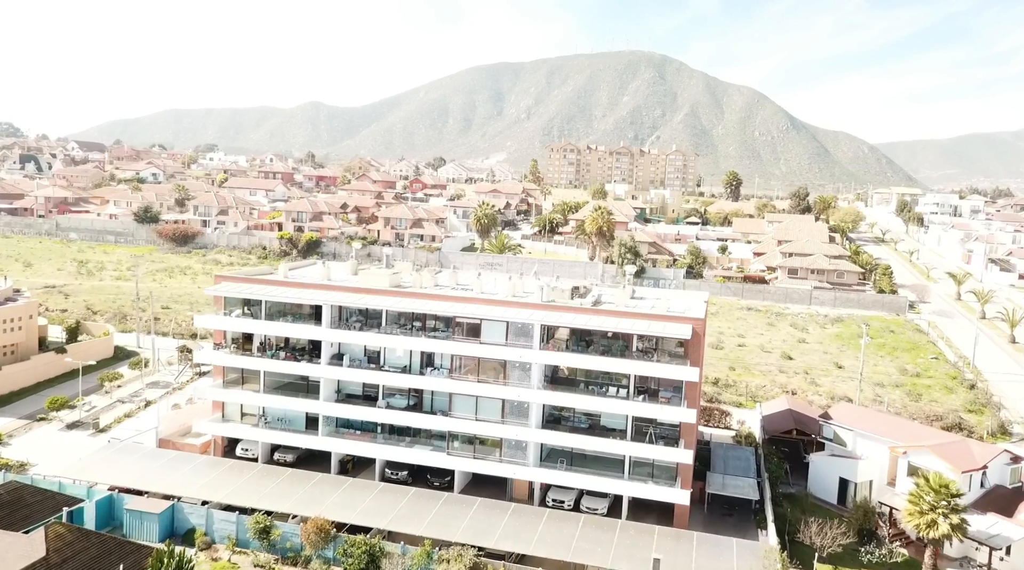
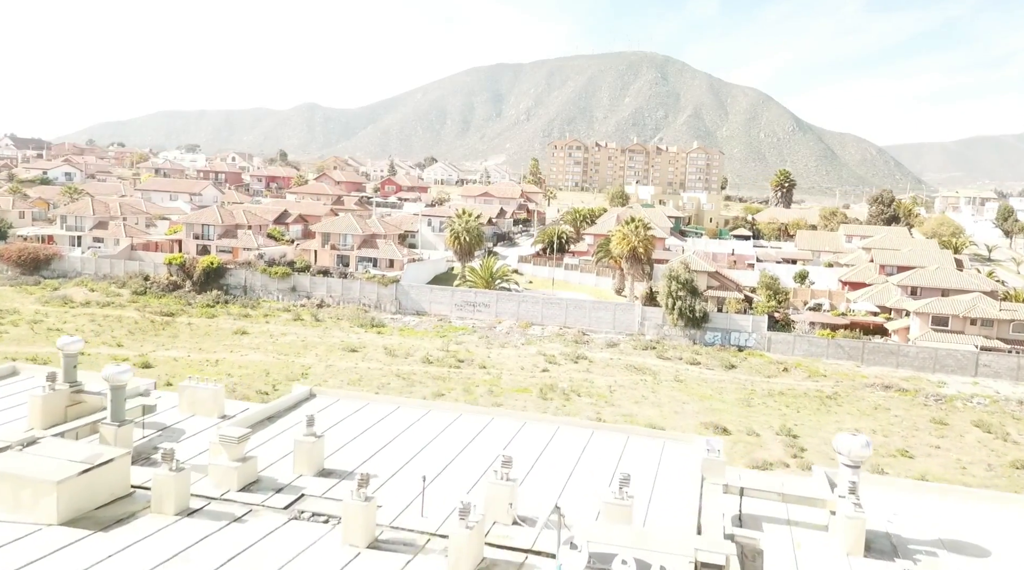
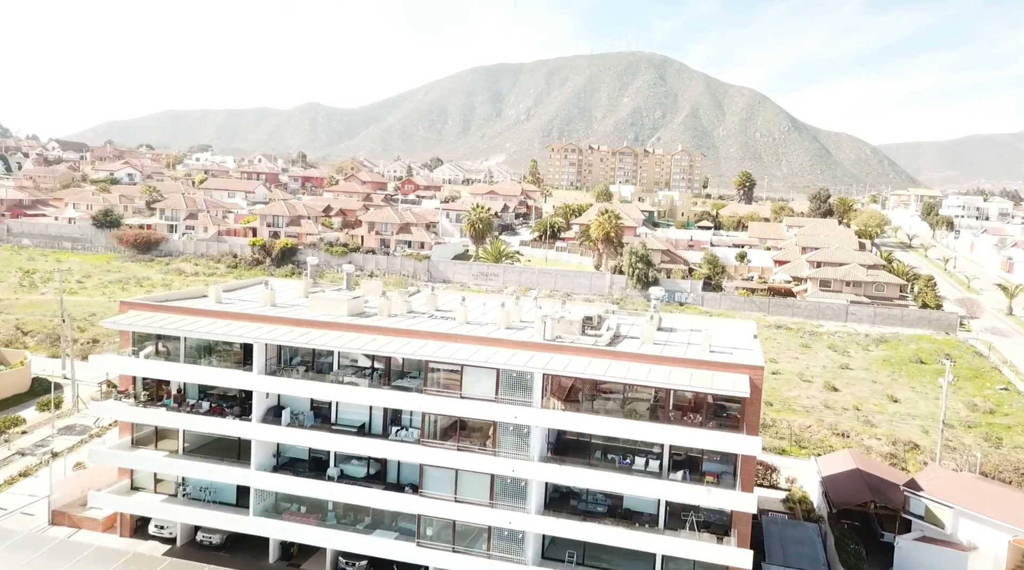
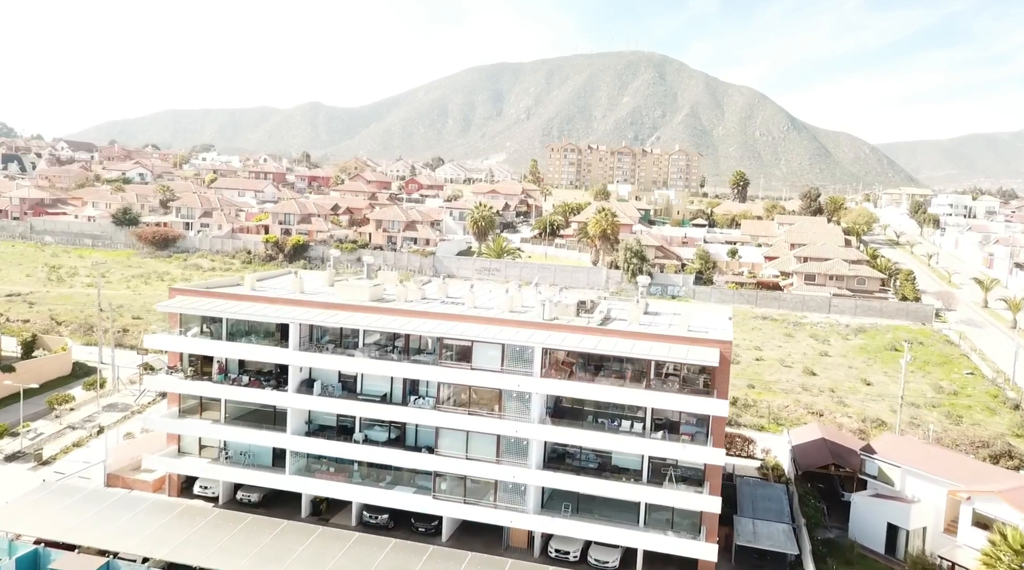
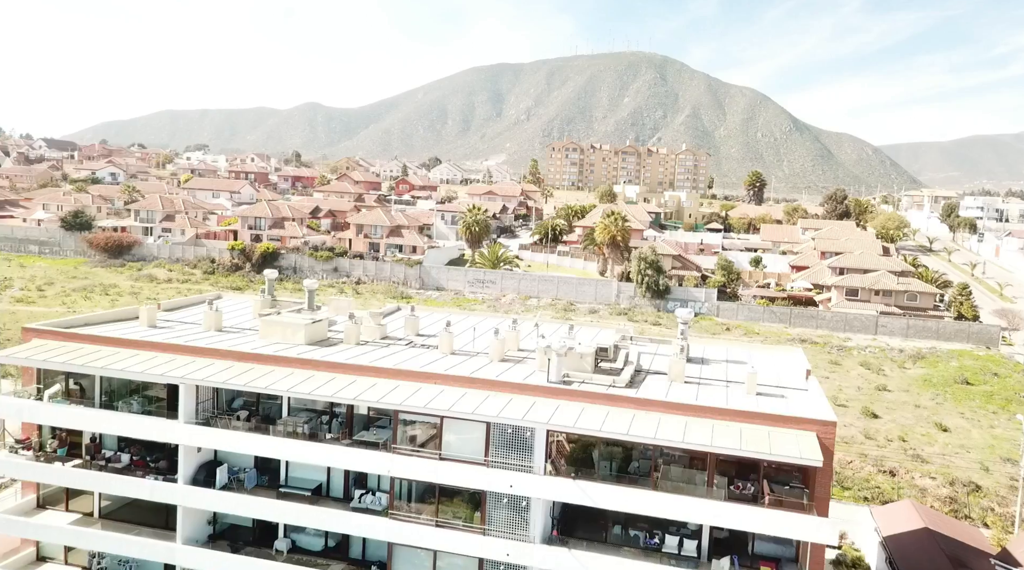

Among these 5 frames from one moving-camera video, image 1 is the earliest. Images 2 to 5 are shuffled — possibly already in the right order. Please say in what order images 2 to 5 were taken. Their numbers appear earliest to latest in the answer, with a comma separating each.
4, 3, 5, 2
